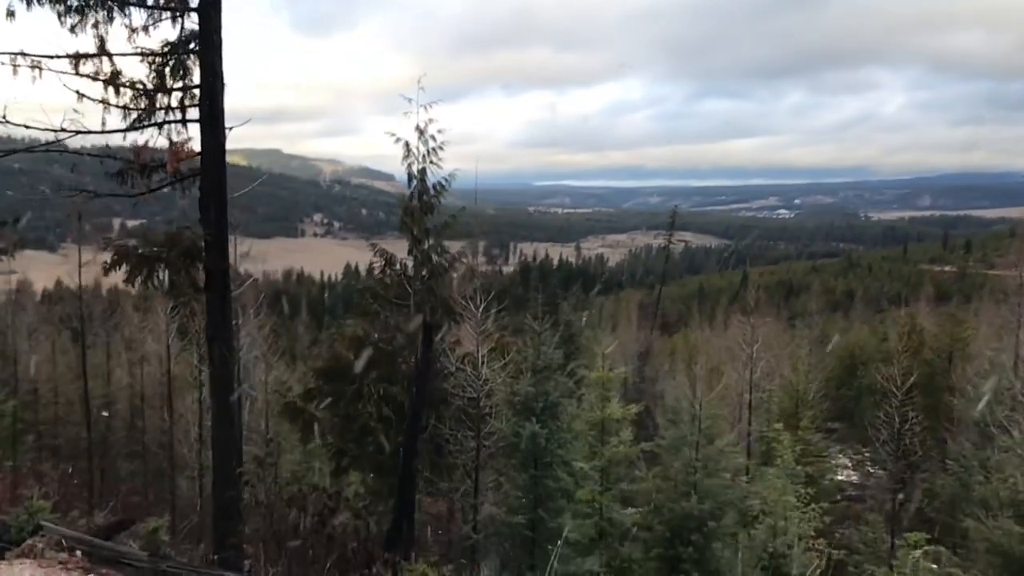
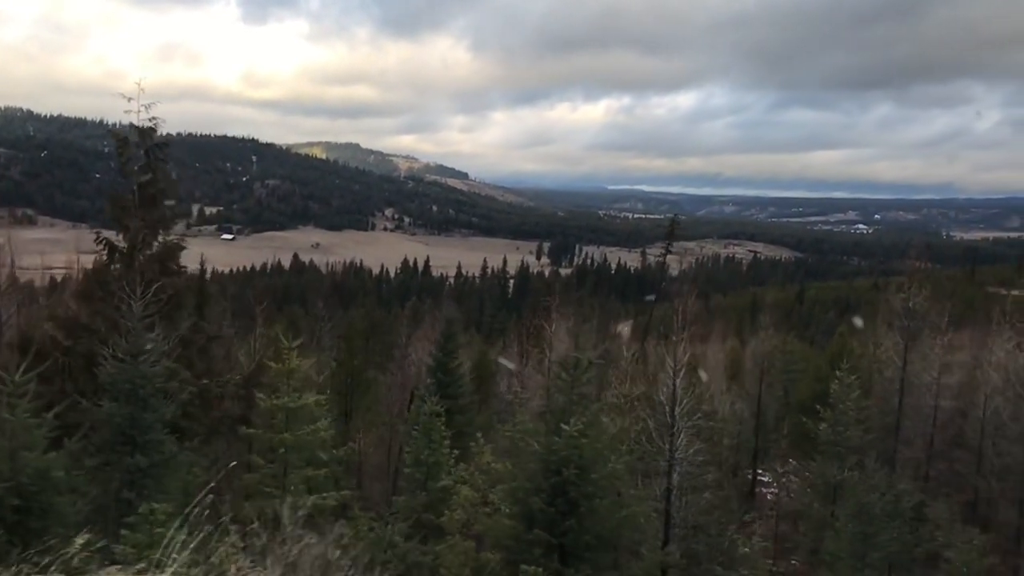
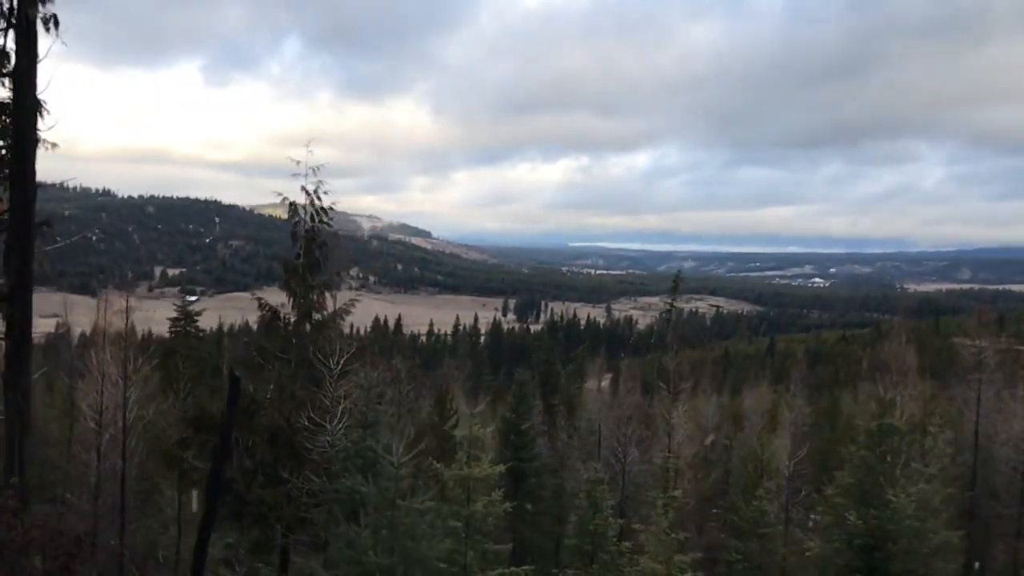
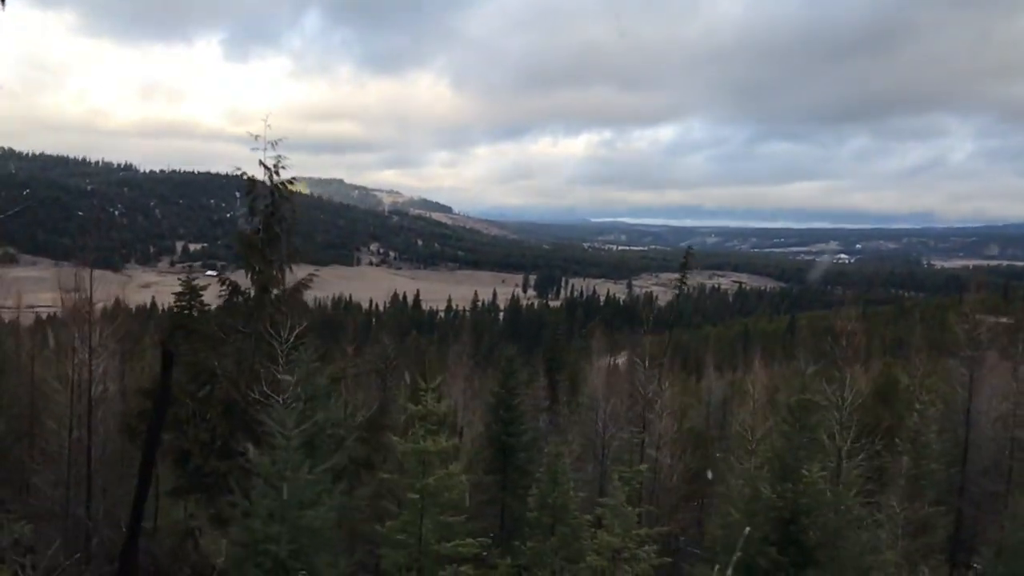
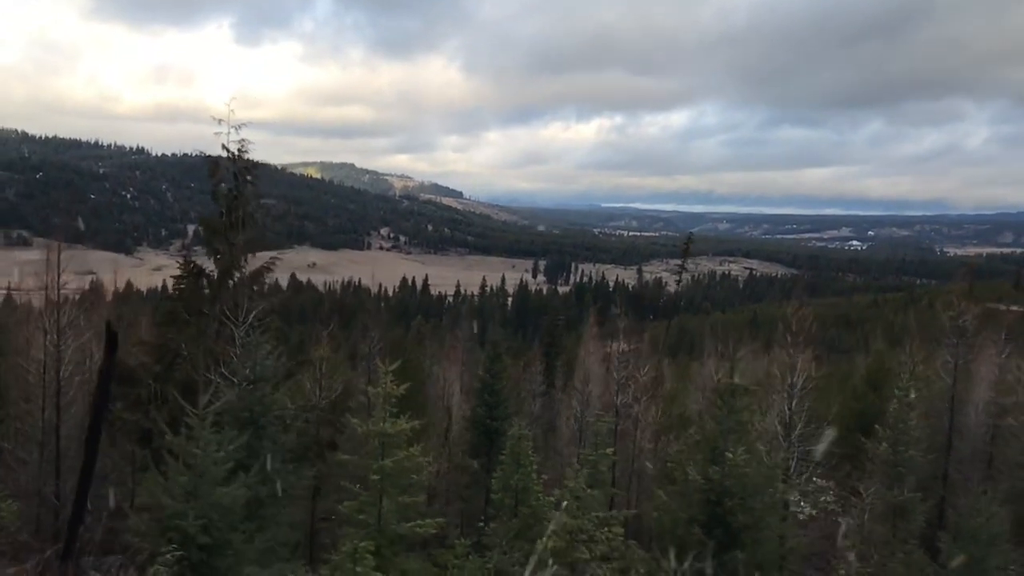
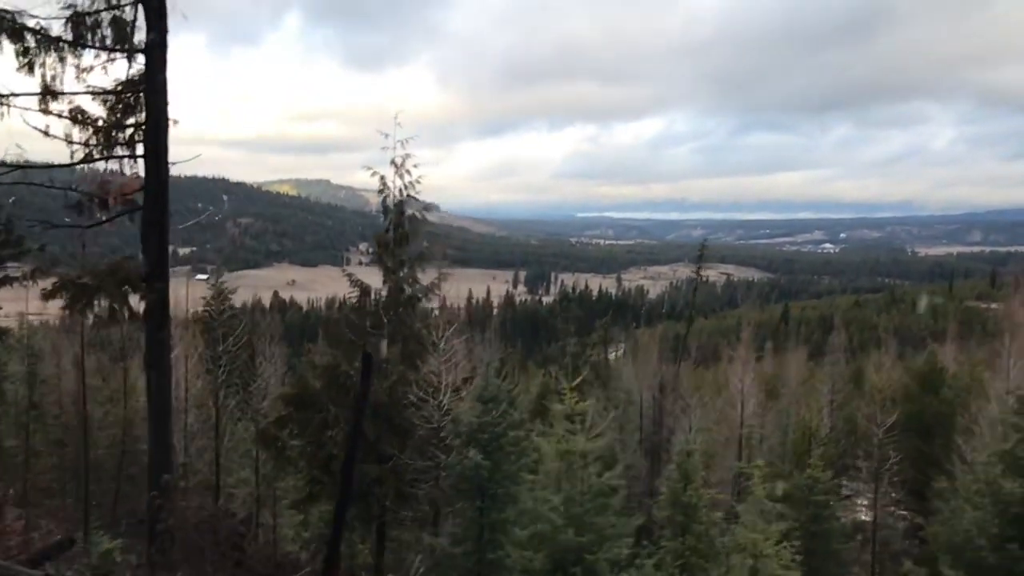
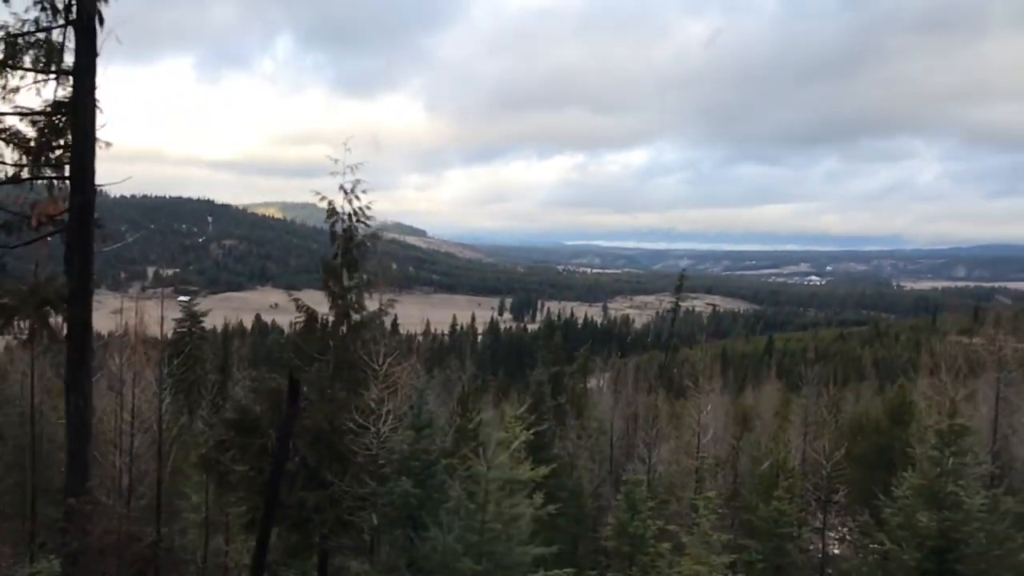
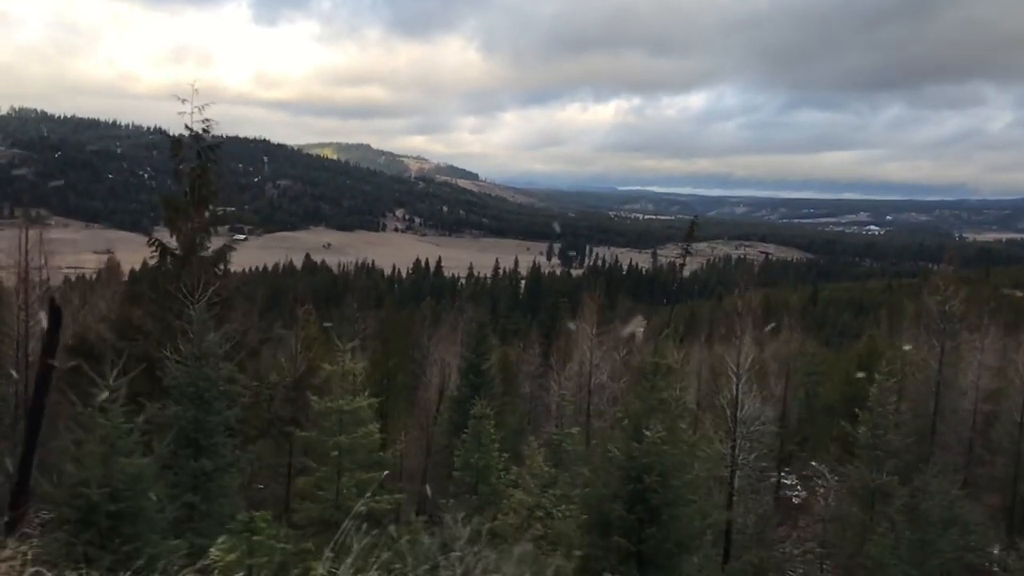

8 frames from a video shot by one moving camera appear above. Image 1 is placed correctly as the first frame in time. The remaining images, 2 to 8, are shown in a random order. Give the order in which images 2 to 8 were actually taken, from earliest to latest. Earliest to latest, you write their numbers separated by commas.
6, 7, 3, 4, 5, 8, 2
